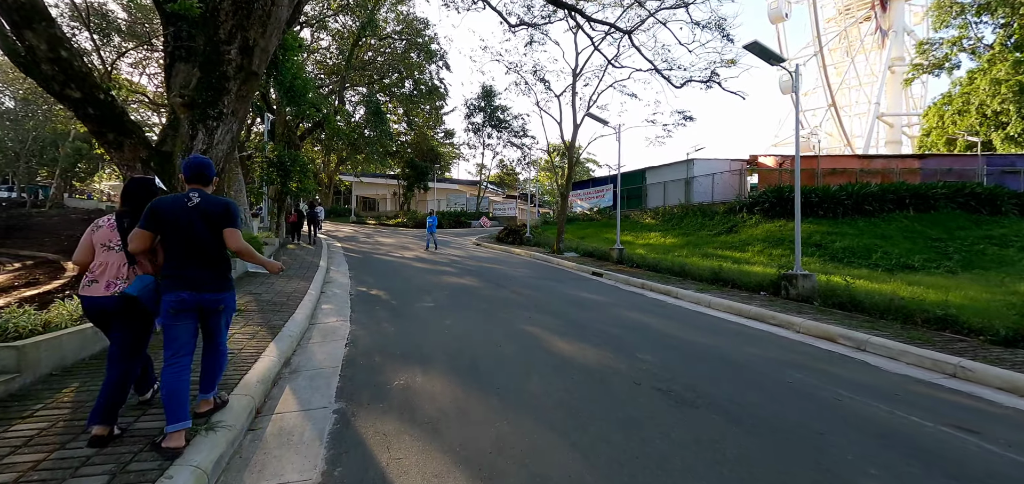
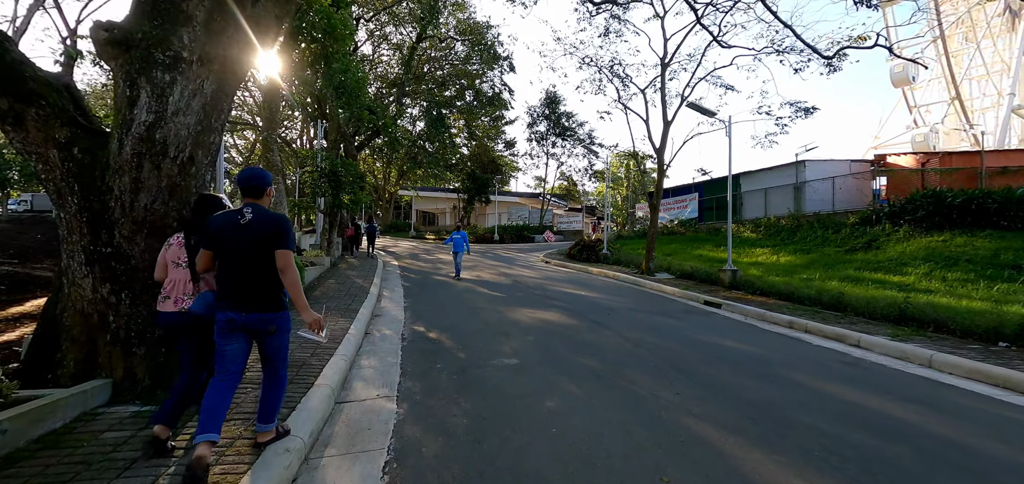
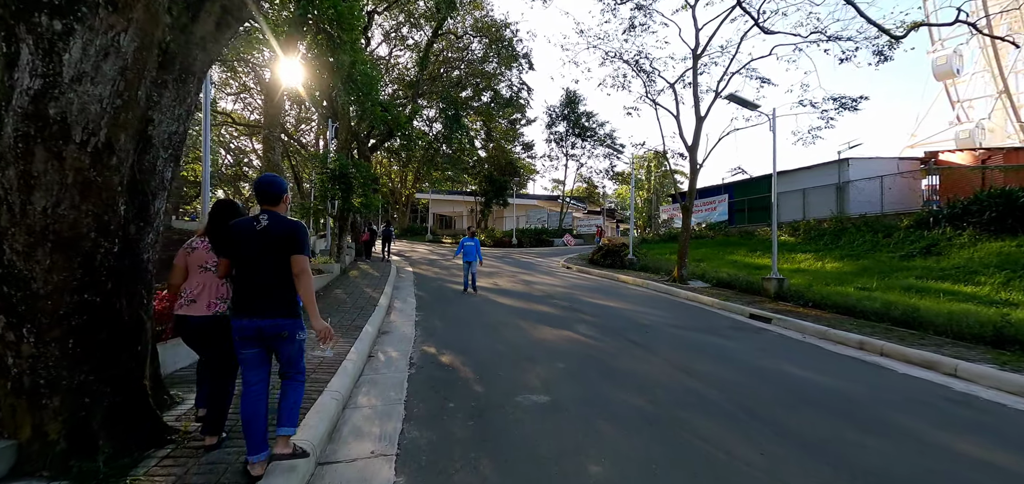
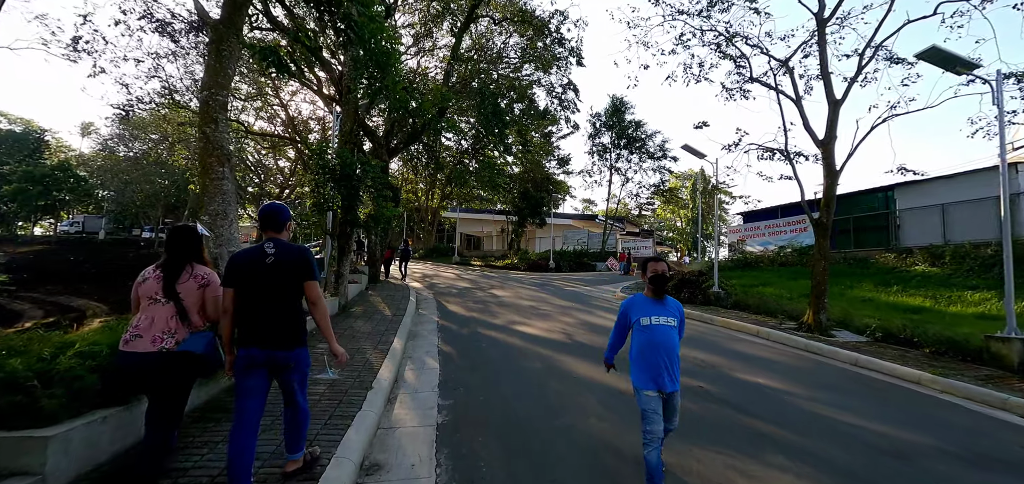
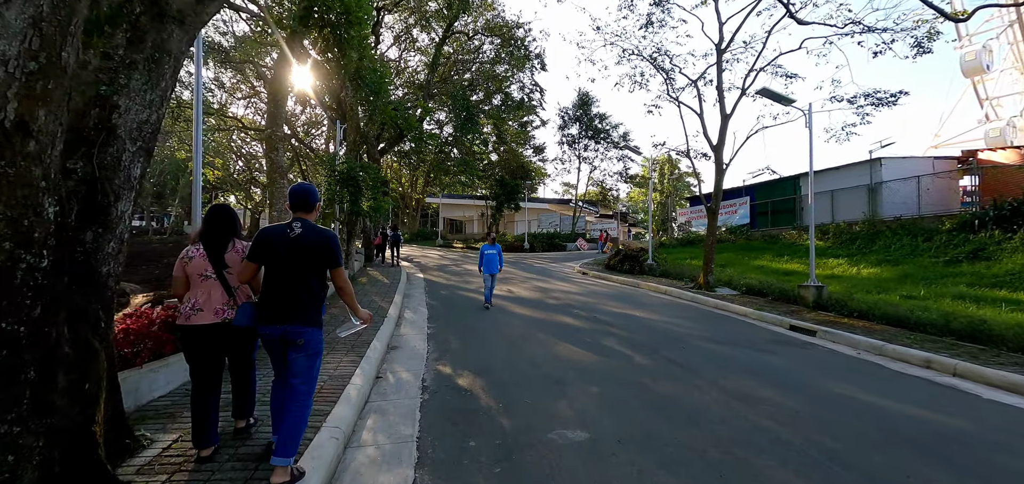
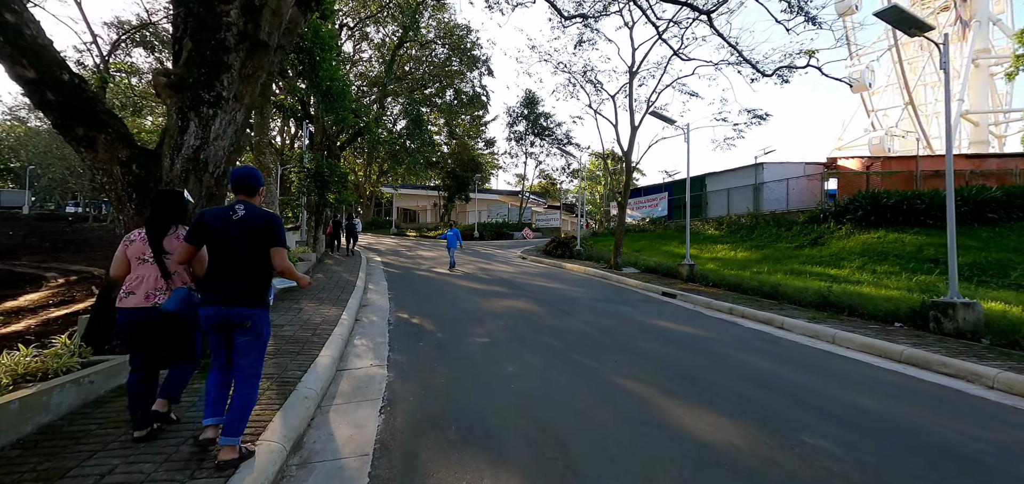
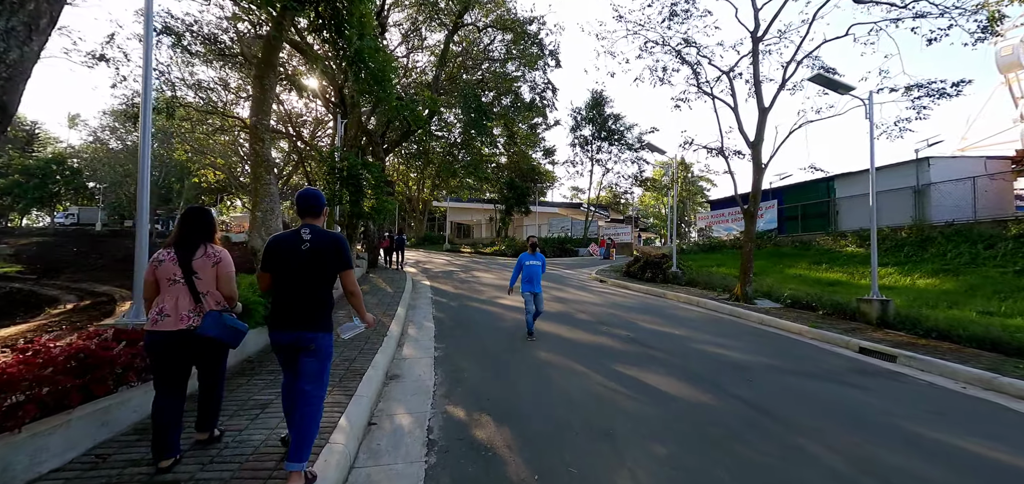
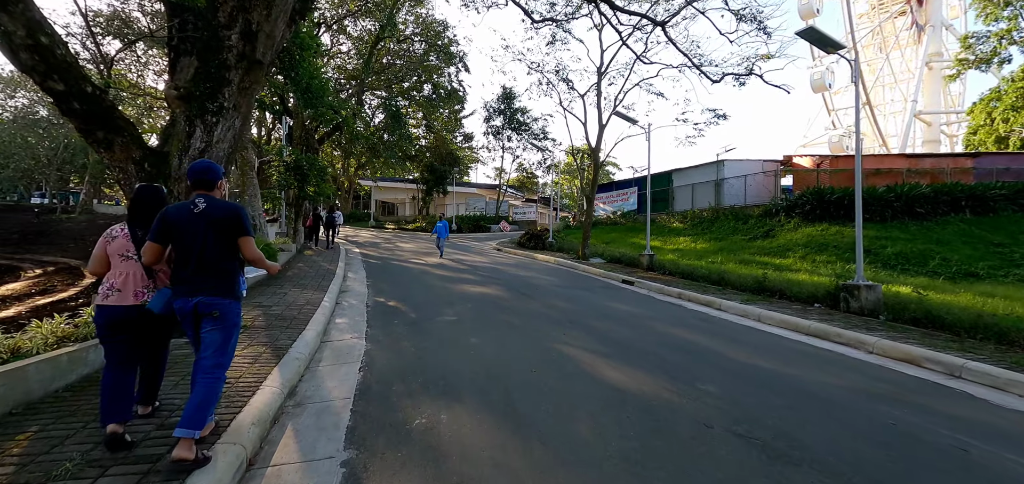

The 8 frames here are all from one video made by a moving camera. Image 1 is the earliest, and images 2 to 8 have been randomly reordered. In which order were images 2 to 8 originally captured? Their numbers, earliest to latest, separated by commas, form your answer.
8, 6, 2, 3, 5, 7, 4
